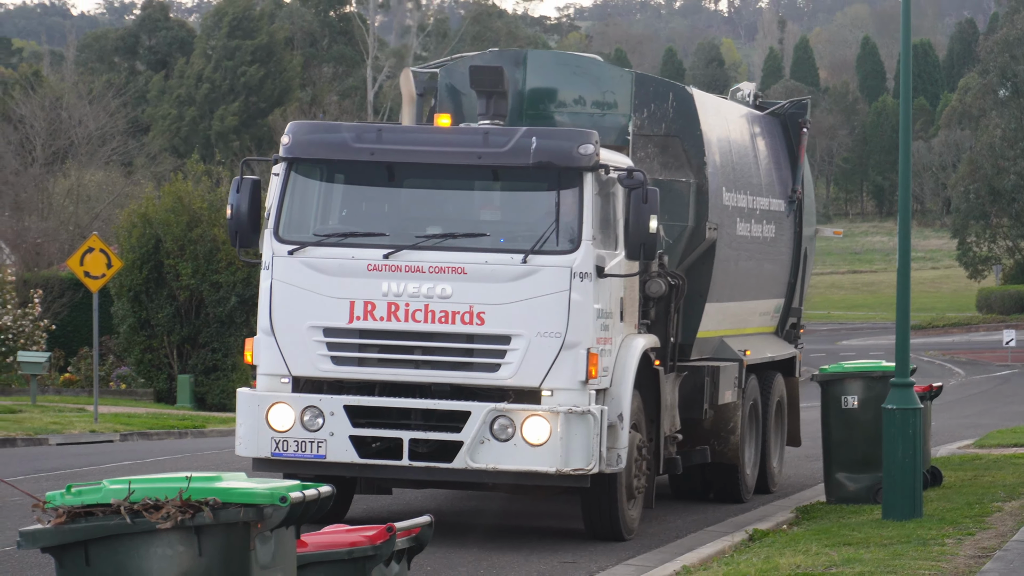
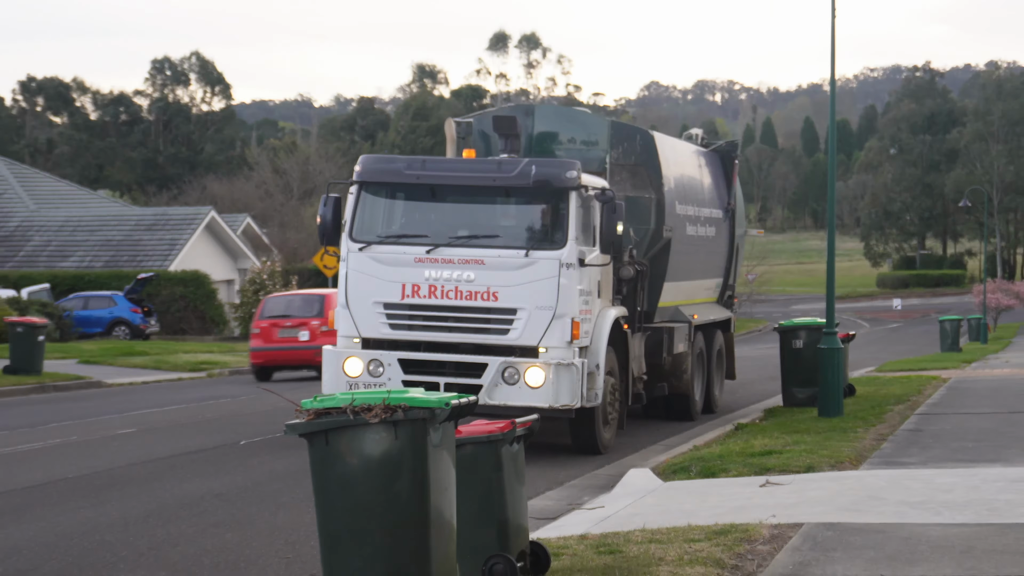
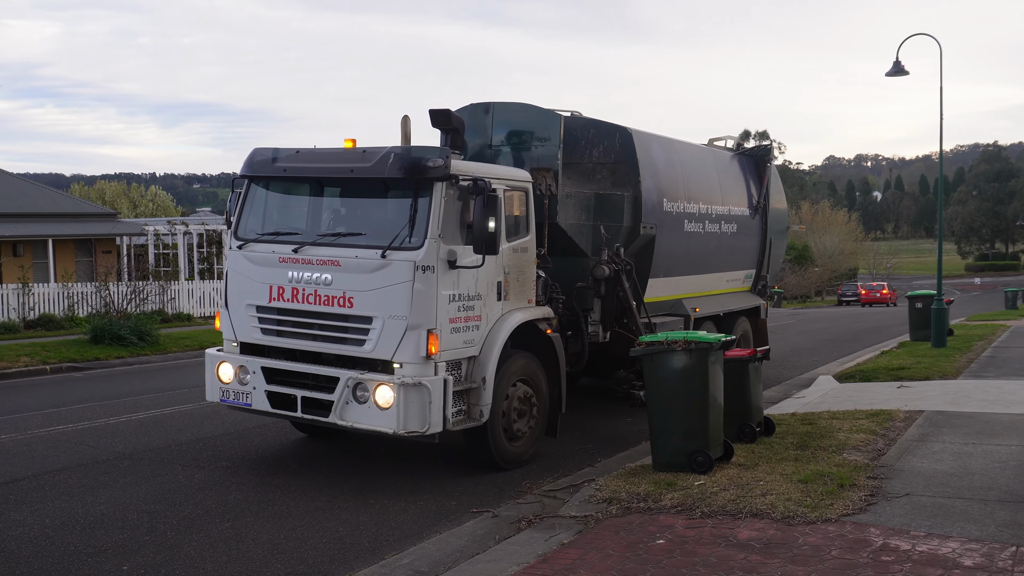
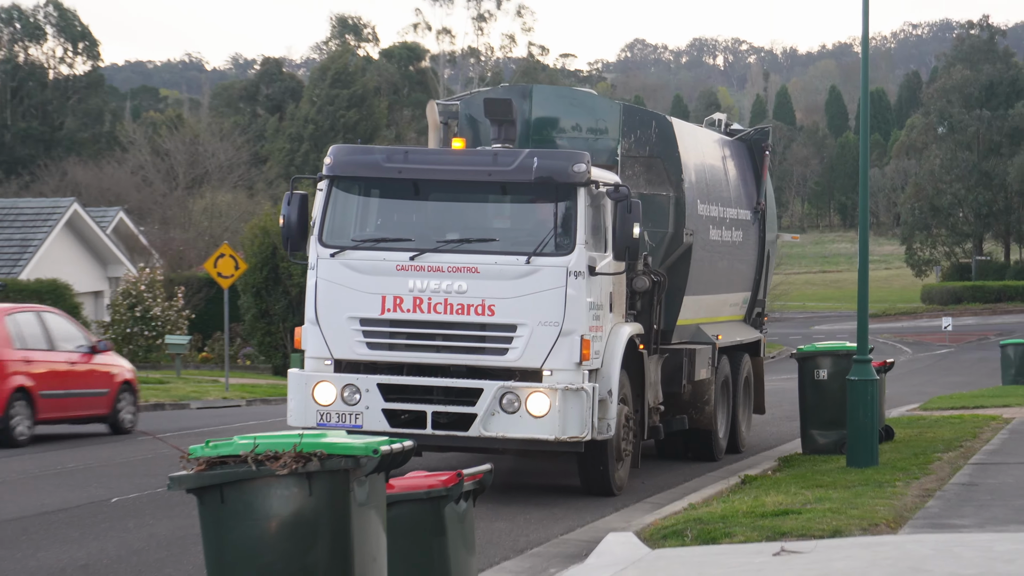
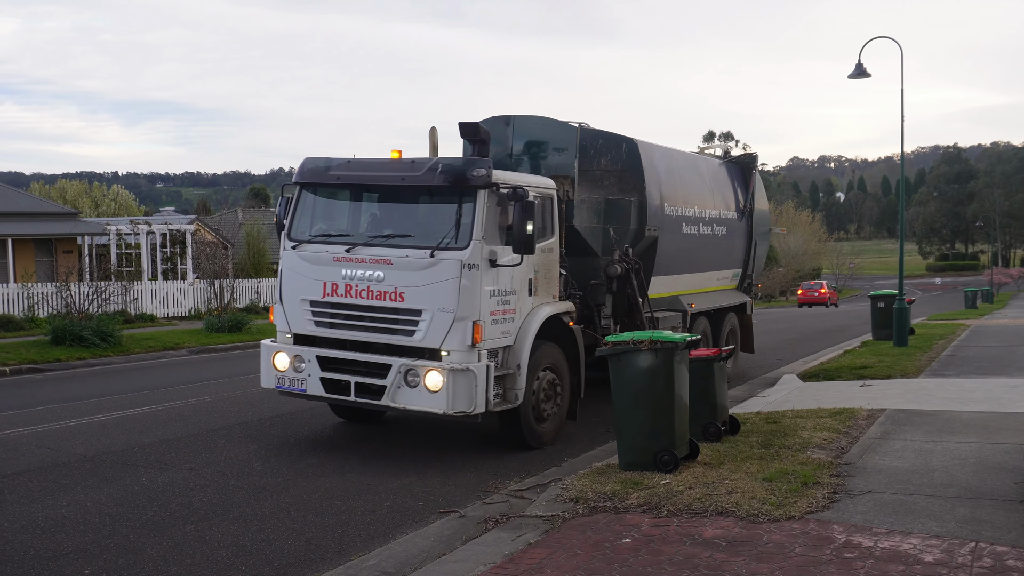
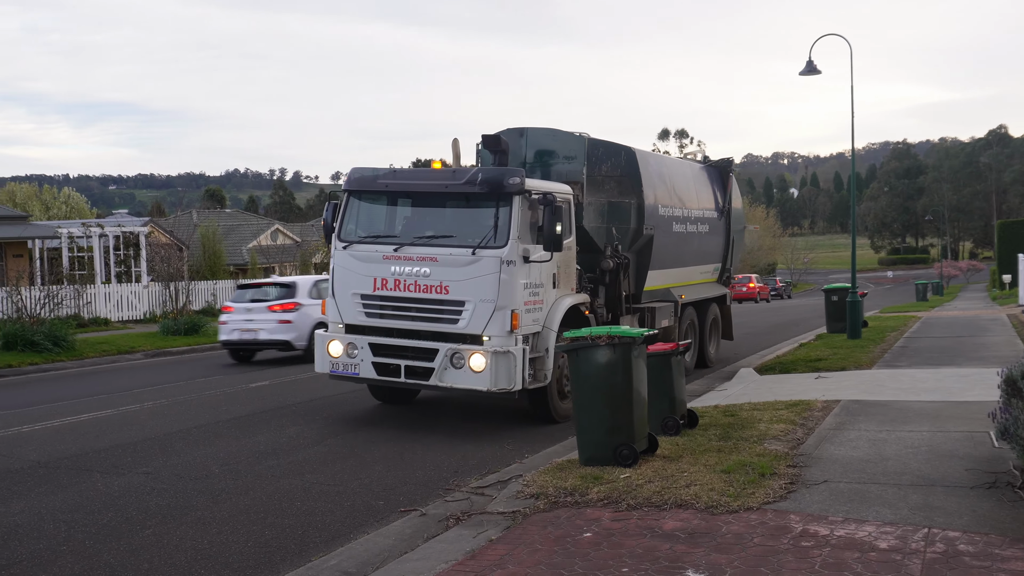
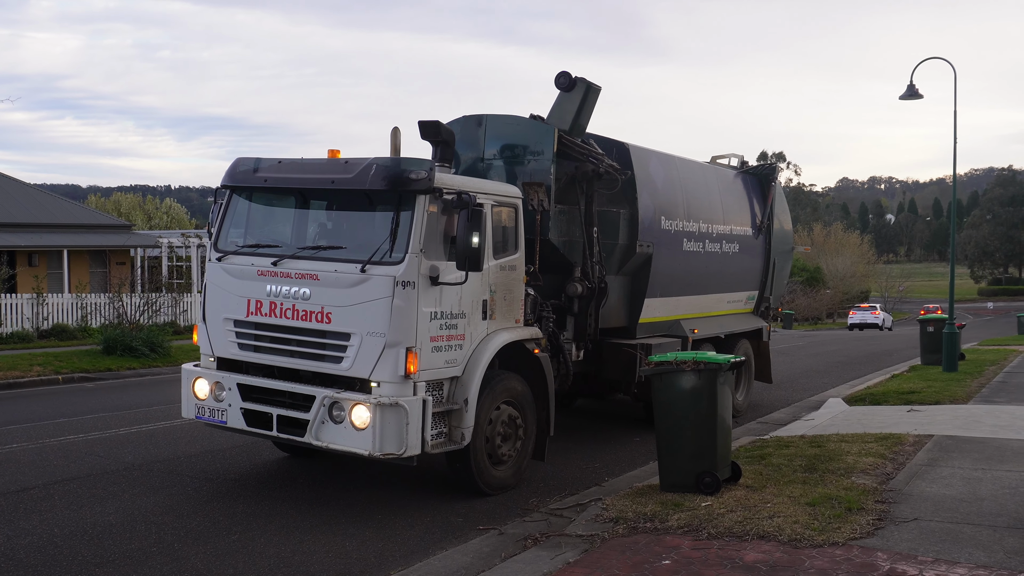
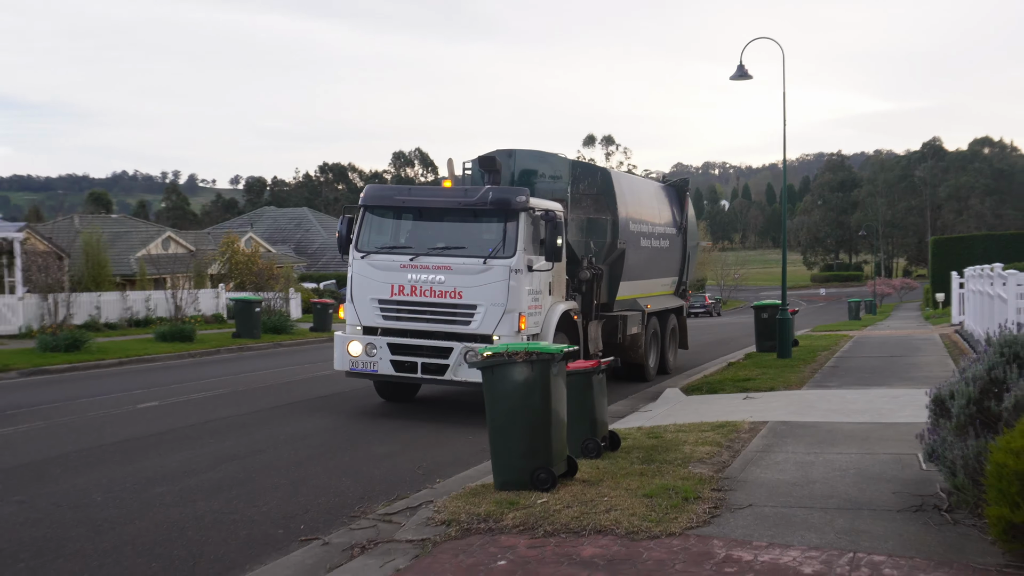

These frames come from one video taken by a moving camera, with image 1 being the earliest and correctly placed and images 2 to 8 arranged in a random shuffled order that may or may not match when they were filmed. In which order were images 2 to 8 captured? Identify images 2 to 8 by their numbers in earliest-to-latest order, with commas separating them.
4, 2, 8, 6, 5, 3, 7
